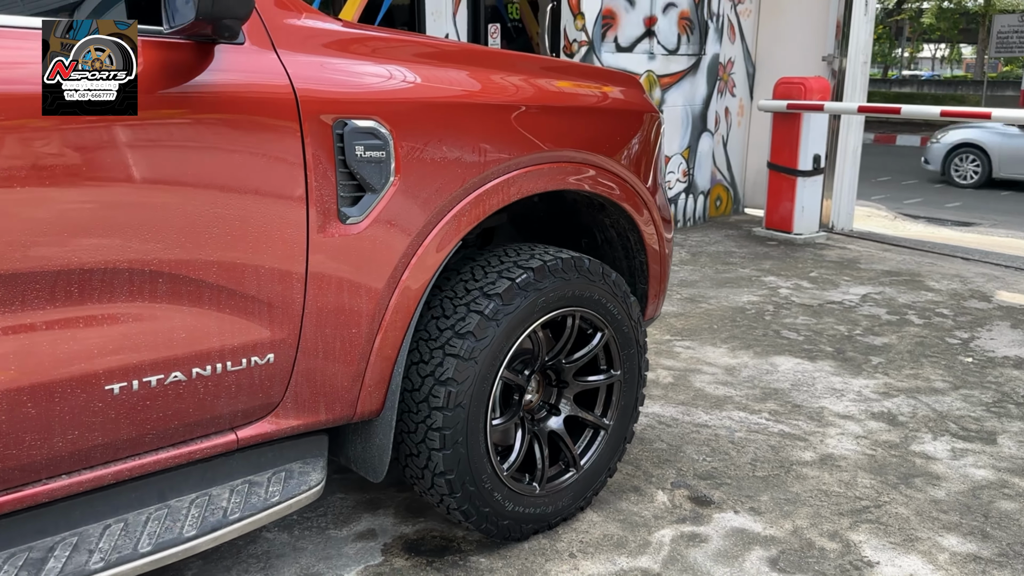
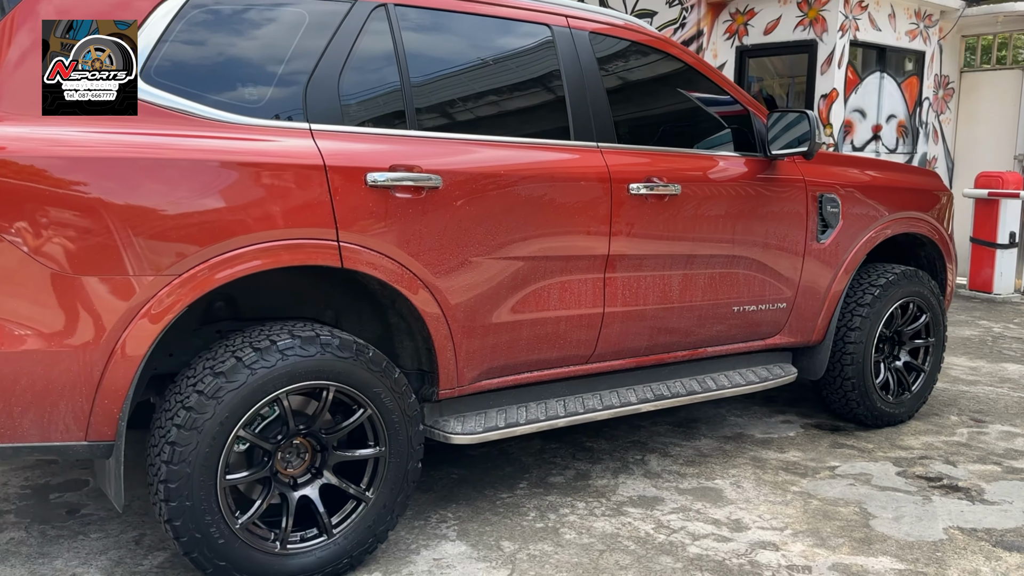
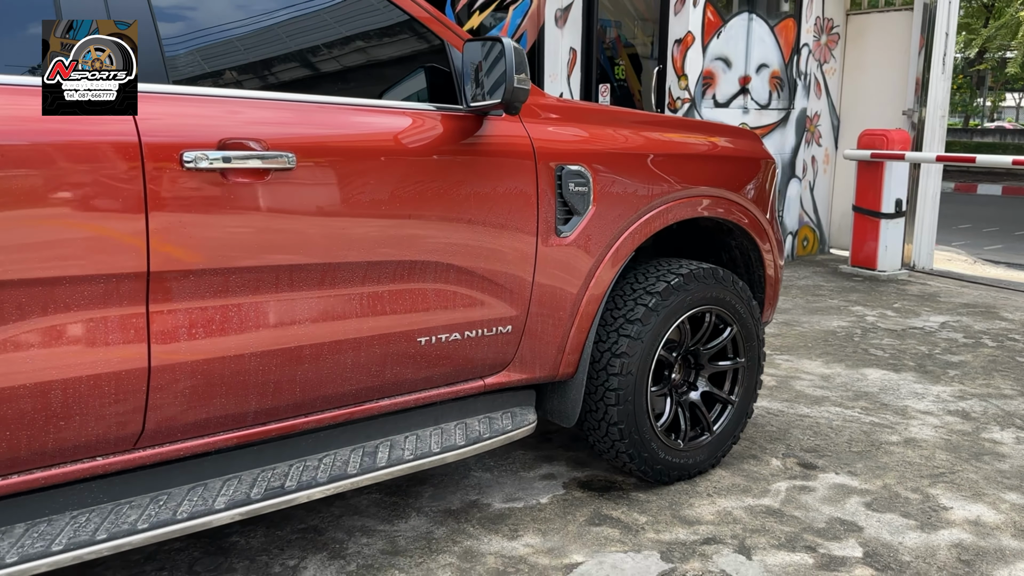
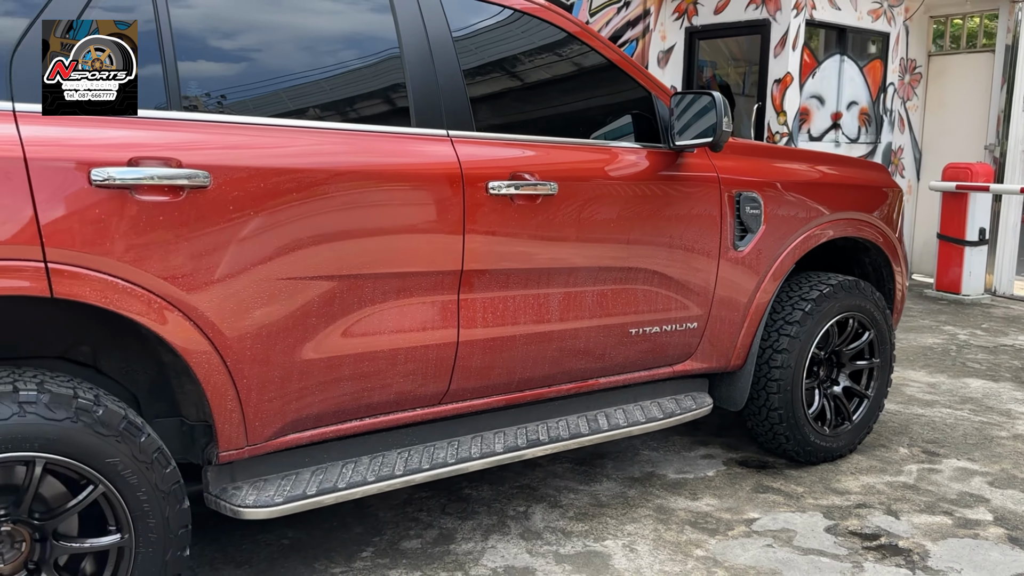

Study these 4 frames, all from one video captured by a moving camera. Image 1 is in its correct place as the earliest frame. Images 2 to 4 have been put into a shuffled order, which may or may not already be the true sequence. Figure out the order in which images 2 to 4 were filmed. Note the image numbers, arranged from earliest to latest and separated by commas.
3, 4, 2
